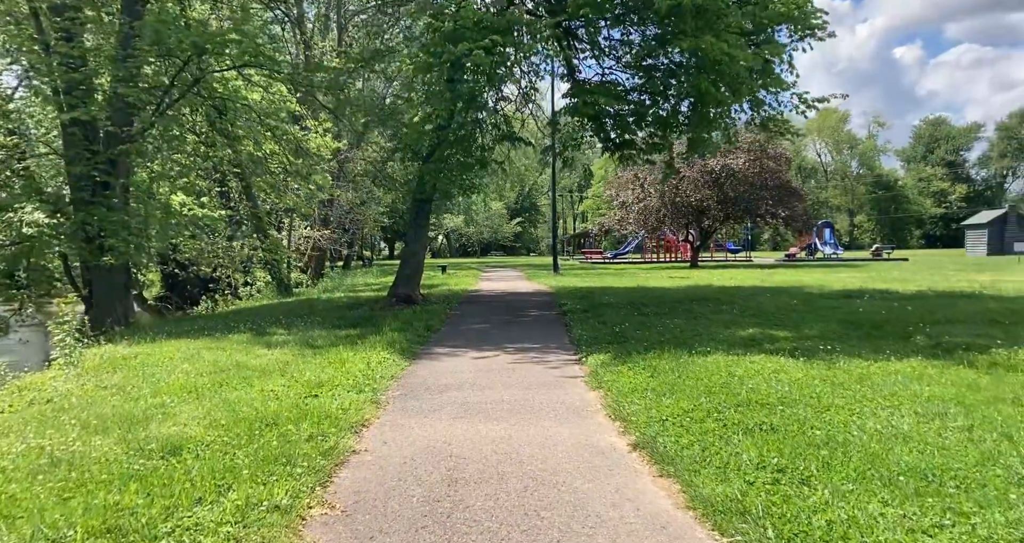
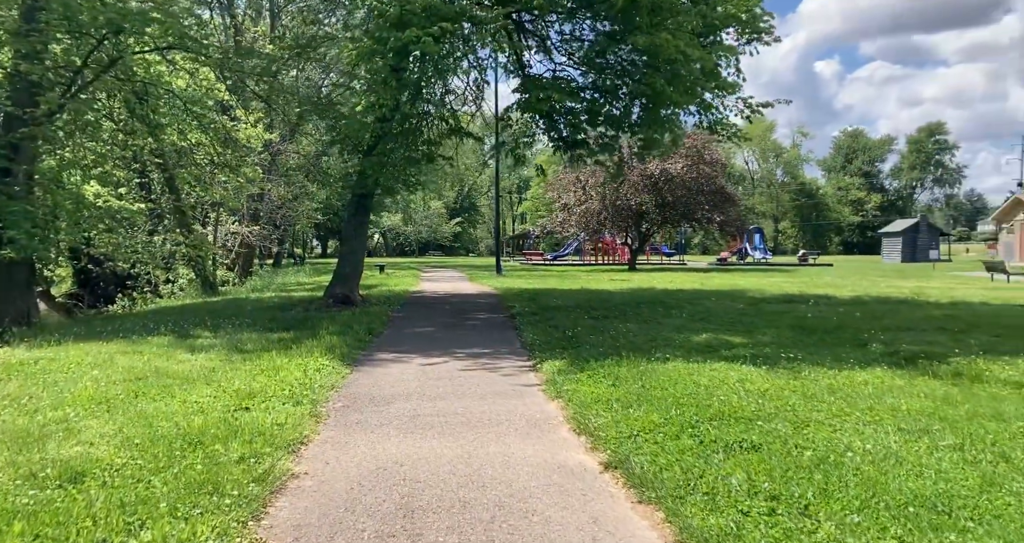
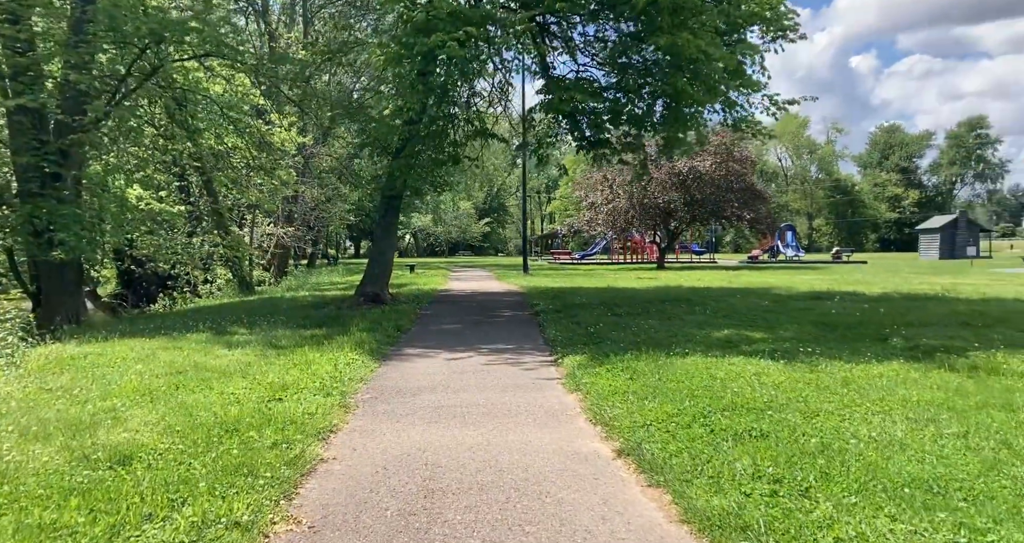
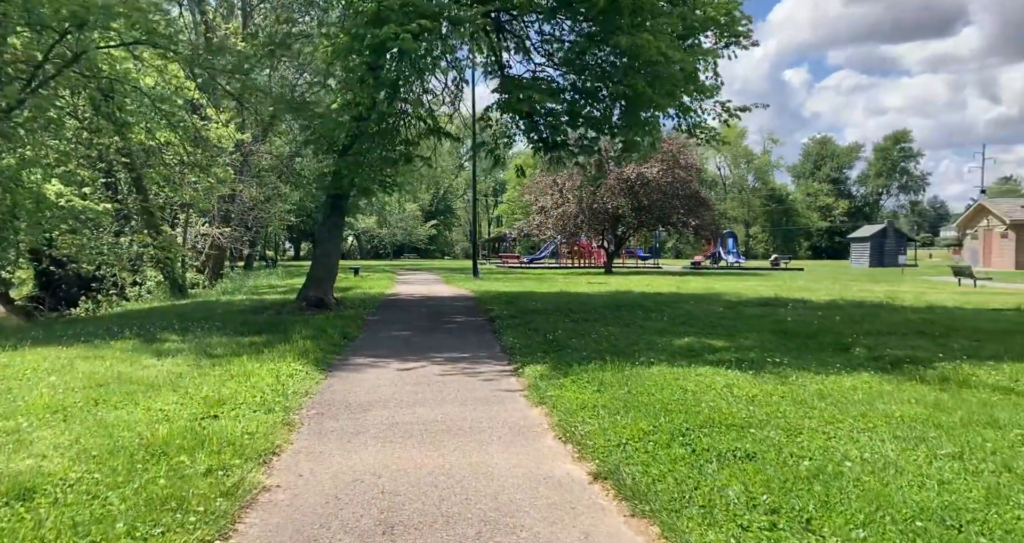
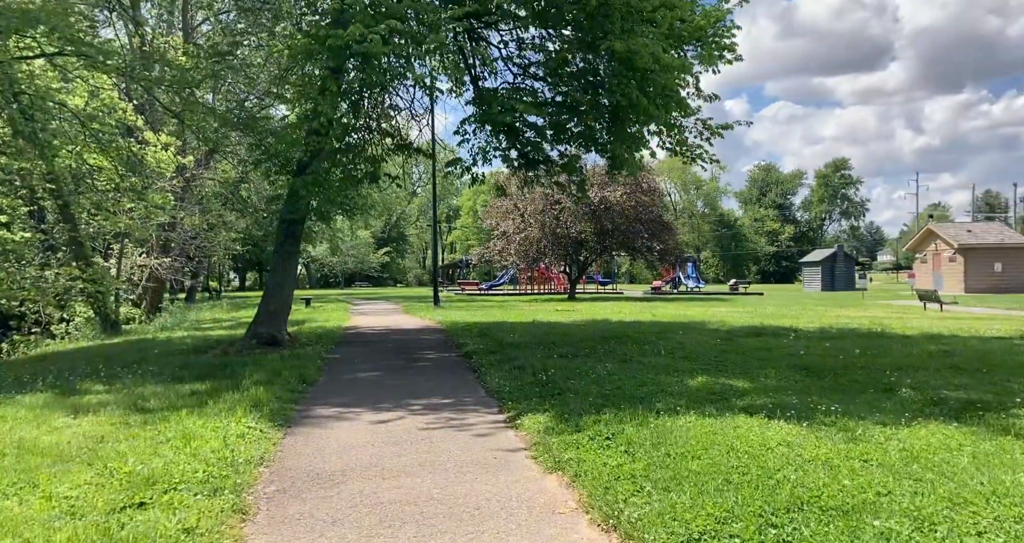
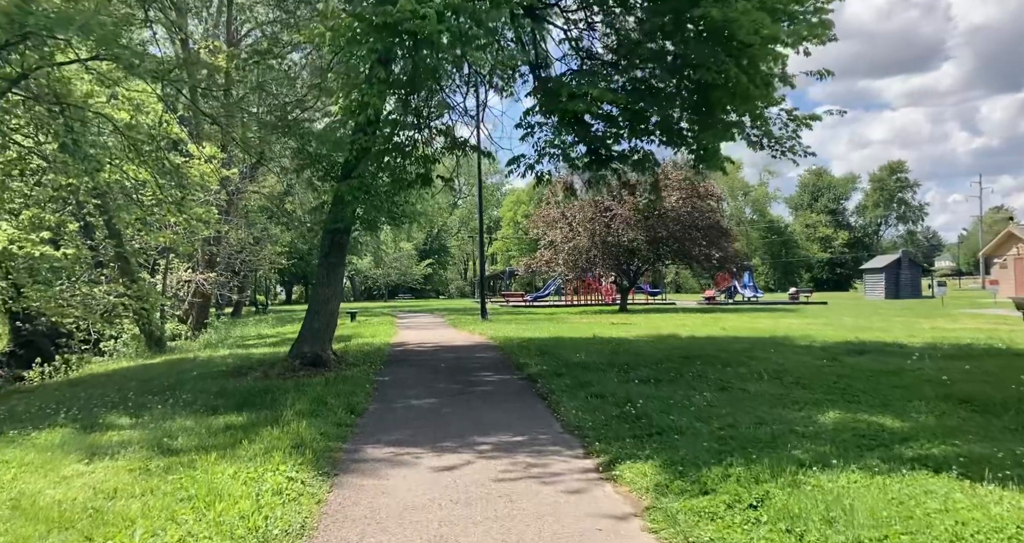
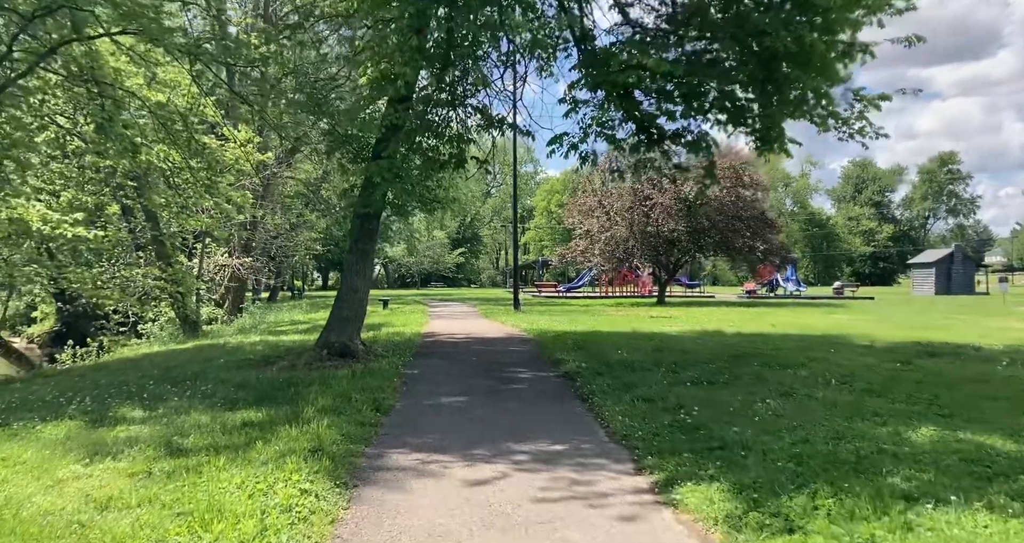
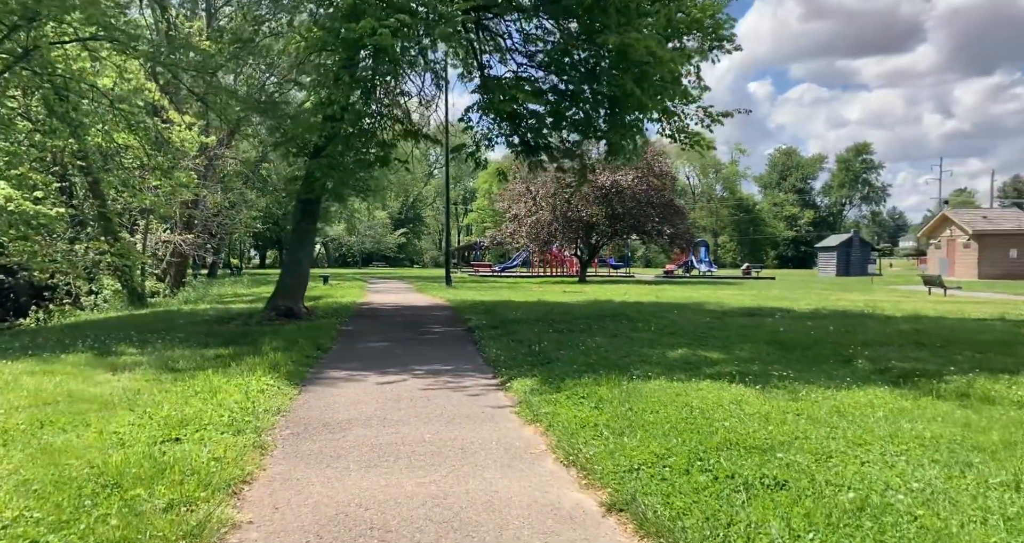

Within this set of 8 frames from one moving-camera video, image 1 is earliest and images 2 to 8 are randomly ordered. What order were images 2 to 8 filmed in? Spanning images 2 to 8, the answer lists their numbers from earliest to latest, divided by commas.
3, 2, 4, 8, 5, 6, 7
